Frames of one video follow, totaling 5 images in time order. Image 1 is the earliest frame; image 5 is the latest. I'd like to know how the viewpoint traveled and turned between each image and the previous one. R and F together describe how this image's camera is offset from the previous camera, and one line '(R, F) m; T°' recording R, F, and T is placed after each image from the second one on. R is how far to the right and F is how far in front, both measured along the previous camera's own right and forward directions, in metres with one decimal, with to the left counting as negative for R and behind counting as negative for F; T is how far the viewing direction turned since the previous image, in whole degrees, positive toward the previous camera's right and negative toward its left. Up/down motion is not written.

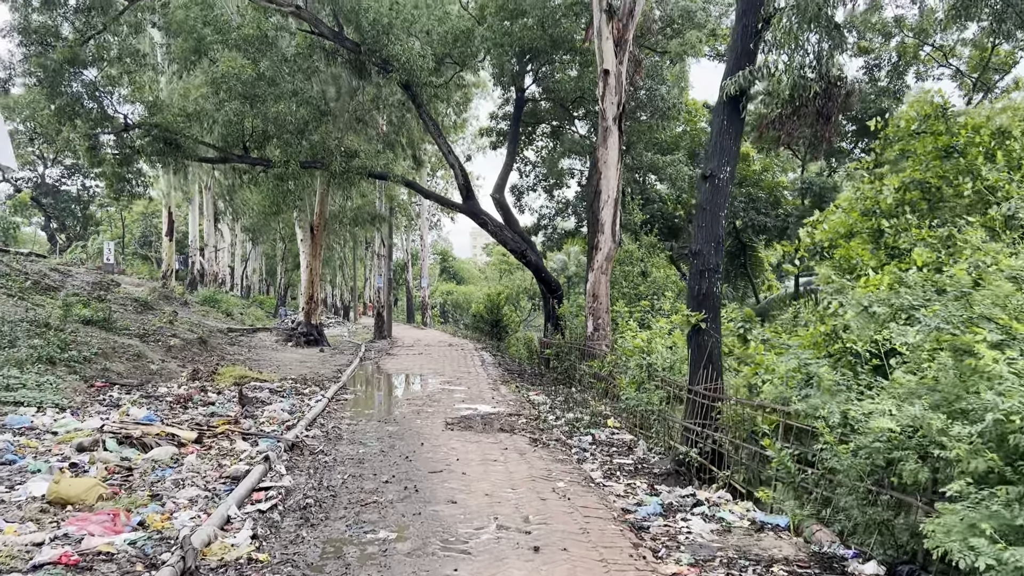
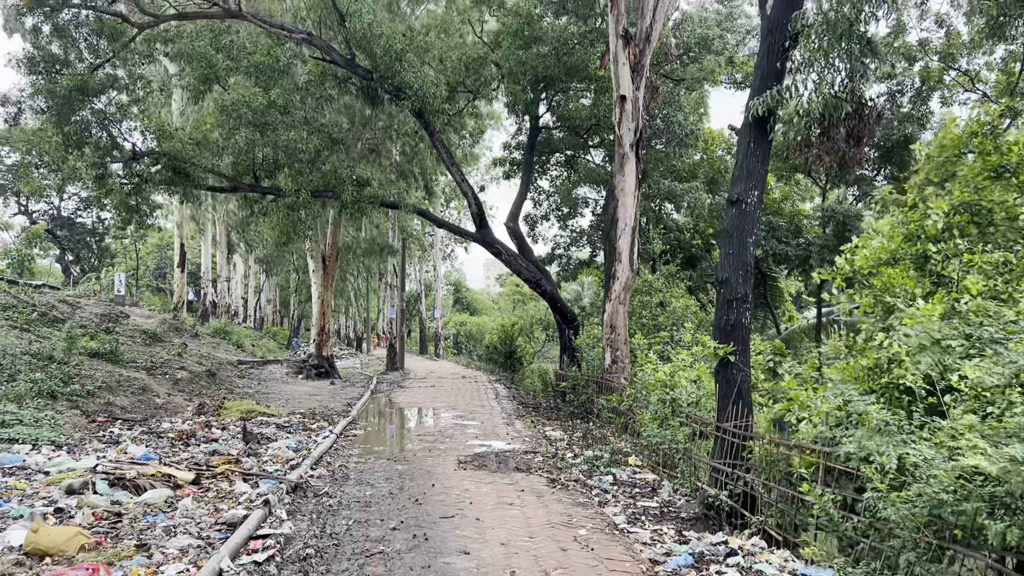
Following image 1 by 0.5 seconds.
(0.0, +0.3) m; -1°
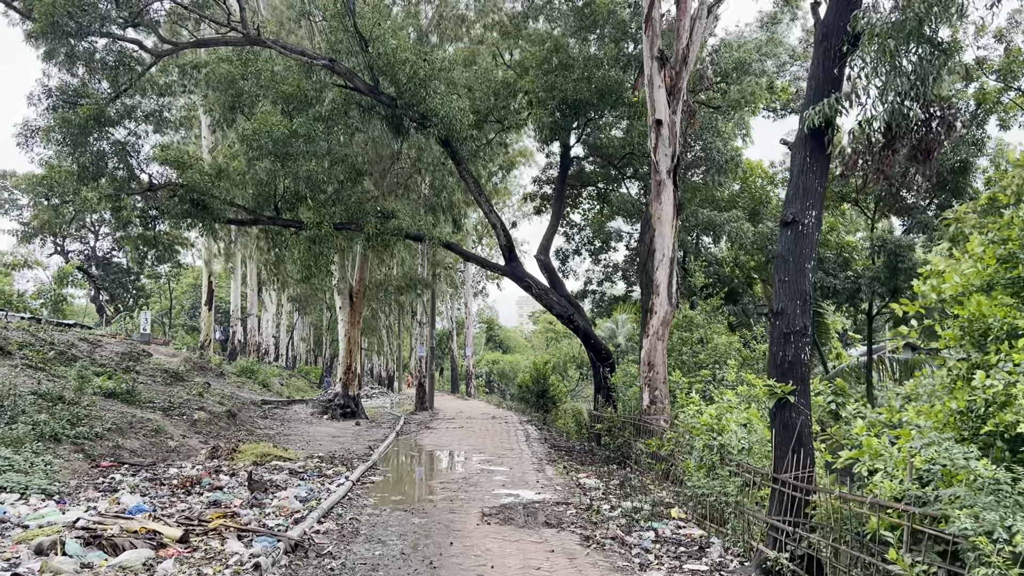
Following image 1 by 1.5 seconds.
(0.0, +0.6) m; -2°
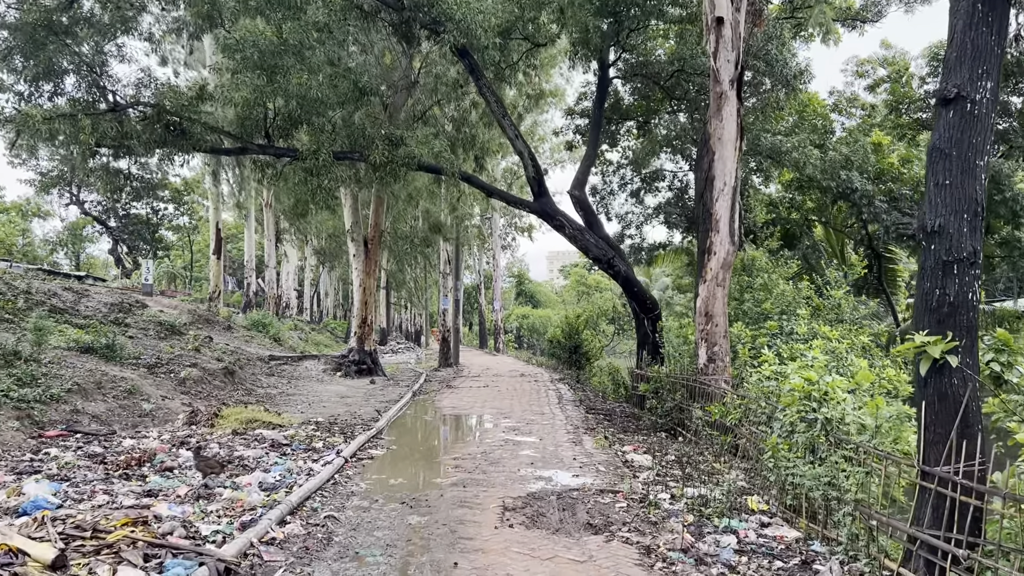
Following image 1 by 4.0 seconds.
(0.0, +1.7) m; -2°
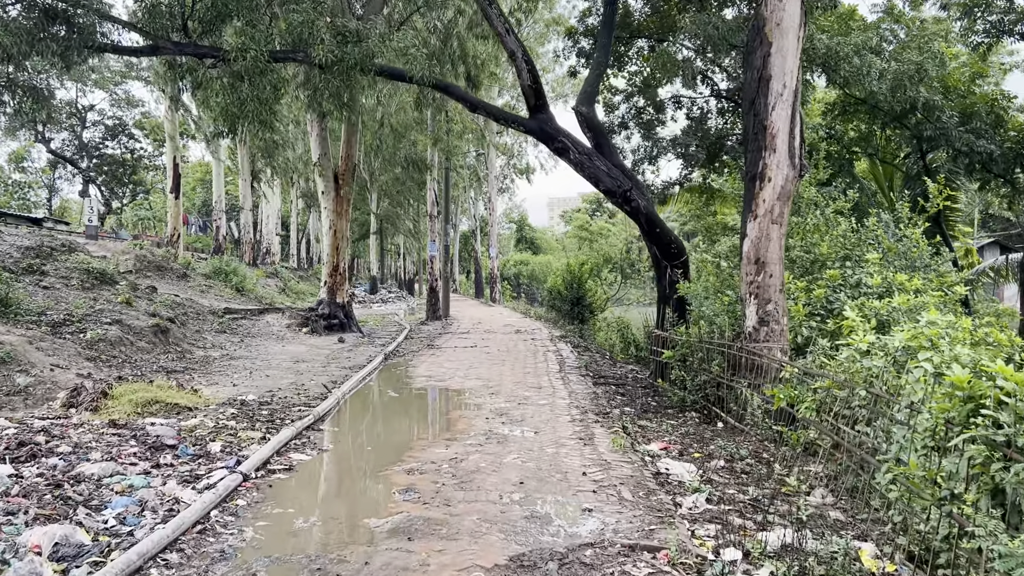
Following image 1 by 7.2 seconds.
(+0.1, +2.2) m; 0°
